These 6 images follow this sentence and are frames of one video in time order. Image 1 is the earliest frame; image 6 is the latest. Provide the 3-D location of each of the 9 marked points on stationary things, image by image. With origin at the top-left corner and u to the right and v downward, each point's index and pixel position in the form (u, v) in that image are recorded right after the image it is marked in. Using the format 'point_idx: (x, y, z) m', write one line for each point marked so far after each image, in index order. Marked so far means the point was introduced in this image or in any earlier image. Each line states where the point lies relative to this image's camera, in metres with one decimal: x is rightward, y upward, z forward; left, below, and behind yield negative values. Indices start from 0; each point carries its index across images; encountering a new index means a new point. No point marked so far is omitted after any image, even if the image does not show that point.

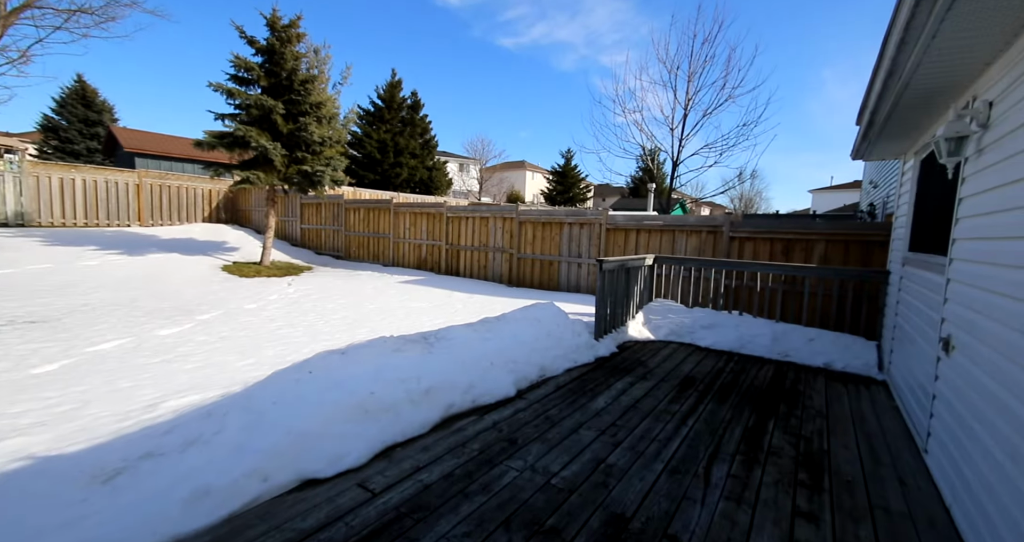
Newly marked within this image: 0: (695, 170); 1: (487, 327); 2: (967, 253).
0: (+4.4, +2.4, +10.0) m
1: (-0.2, -0.5, +3.6) m
2: (+2.5, +0.1, +2.3) m
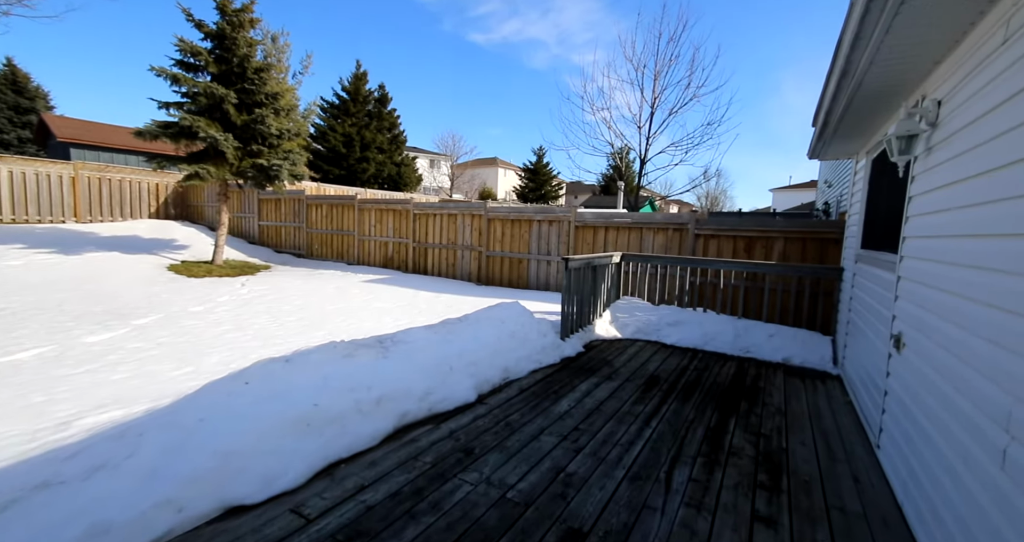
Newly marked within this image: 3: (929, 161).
0: (+3.6, +2.5, +10.2) m
1: (-0.6, -0.5, +3.5) m
2: (+2.3, +0.1, +2.4) m
3: (+2.2, +0.6, +2.3) m
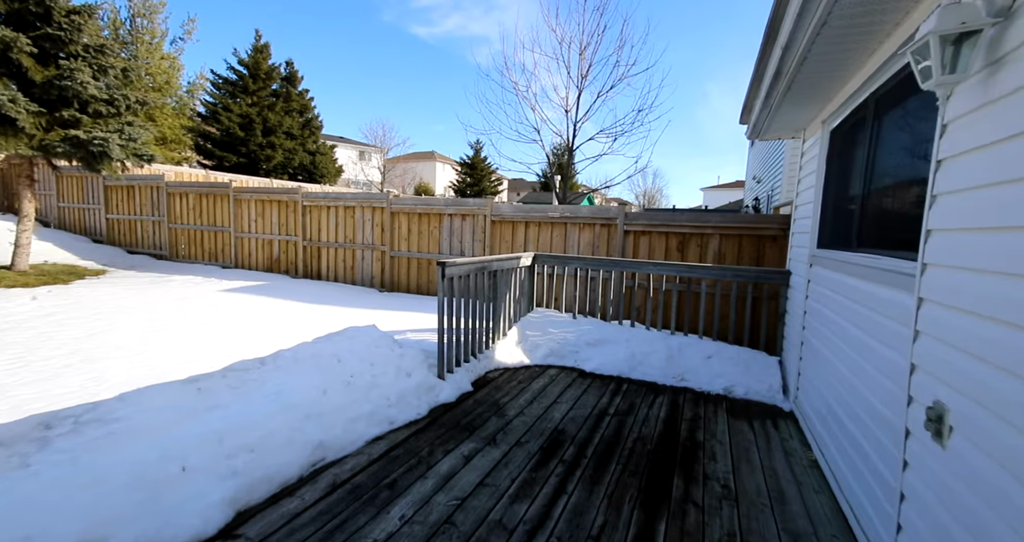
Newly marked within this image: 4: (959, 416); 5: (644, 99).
0: (+1.7, +2.5, +9.3) m
1: (-1.5, -0.6, +2.2) m
2: (+1.5, 0.0, +1.4) m
3: (+1.4, +0.5, +1.3) m
4: (+1.3, -0.4, +1.2) m
5: (+2.7, +3.5, +8.6) m
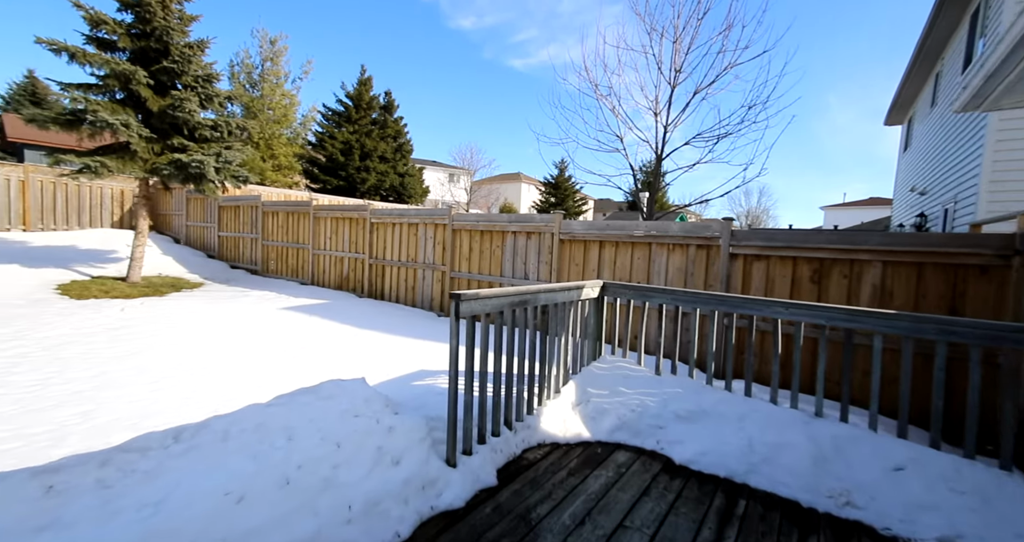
0: (+3.3, +1.9, +7.9) m
1: (-1.4, -0.7, +1.4) m
2: (+1.3, -0.1, +0.1) m
3: (+1.3, +0.4, +0.1) m
4: (+1.2, -0.6, 0.0) m
5: (+4.1, +2.9, +7.0) m
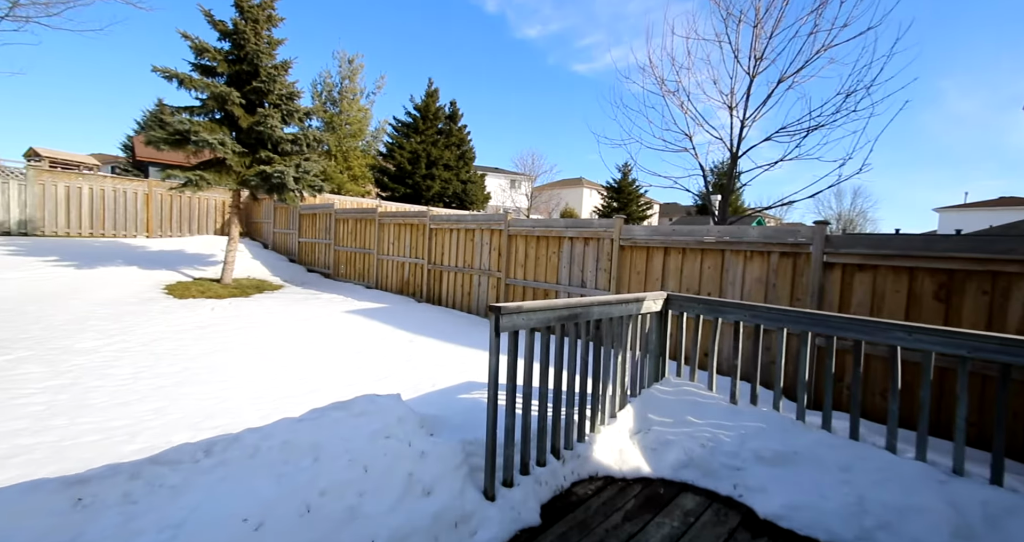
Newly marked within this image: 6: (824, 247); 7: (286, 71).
0: (+4.3, +1.8, +7.1) m
1: (-1.3, -0.8, +1.4) m
2: (+1.2, -0.1, -0.3) m
3: (+1.2, +0.4, -0.4) m
4: (+1.0, -0.6, -0.5) m
5: (+5.0, +2.8, +6.2) m
6: (+2.5, +0.2, +3.4) m
7: (-4.9, +4.3, +9.2) m
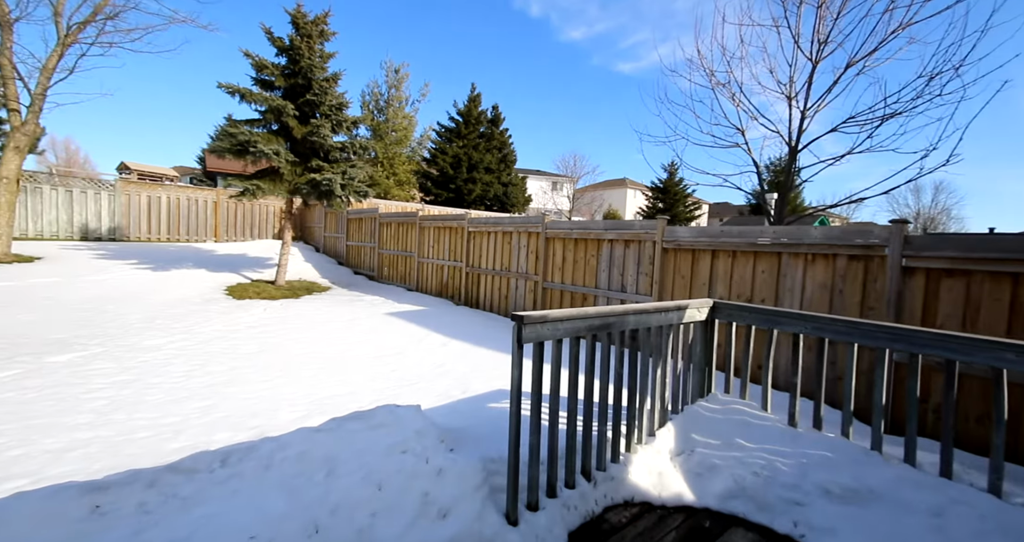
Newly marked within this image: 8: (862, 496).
0: (+5.0, +1.7, +6.5) m
1: (-1.2, -0.8, +1.4) m
2: (+1.1, -0.1, -0.5) m
3: (+1.1, +0.3, -0.6) m
4: (+0.9, -0.6, -0.7) m
5: (+5.5, +2.7, +5.5) m
6: (+2.8, +0.2, +3.0) m
7: (-4.0, +4.3, +9.5) m
8: (+1.6, -1.0, +1.9) m
